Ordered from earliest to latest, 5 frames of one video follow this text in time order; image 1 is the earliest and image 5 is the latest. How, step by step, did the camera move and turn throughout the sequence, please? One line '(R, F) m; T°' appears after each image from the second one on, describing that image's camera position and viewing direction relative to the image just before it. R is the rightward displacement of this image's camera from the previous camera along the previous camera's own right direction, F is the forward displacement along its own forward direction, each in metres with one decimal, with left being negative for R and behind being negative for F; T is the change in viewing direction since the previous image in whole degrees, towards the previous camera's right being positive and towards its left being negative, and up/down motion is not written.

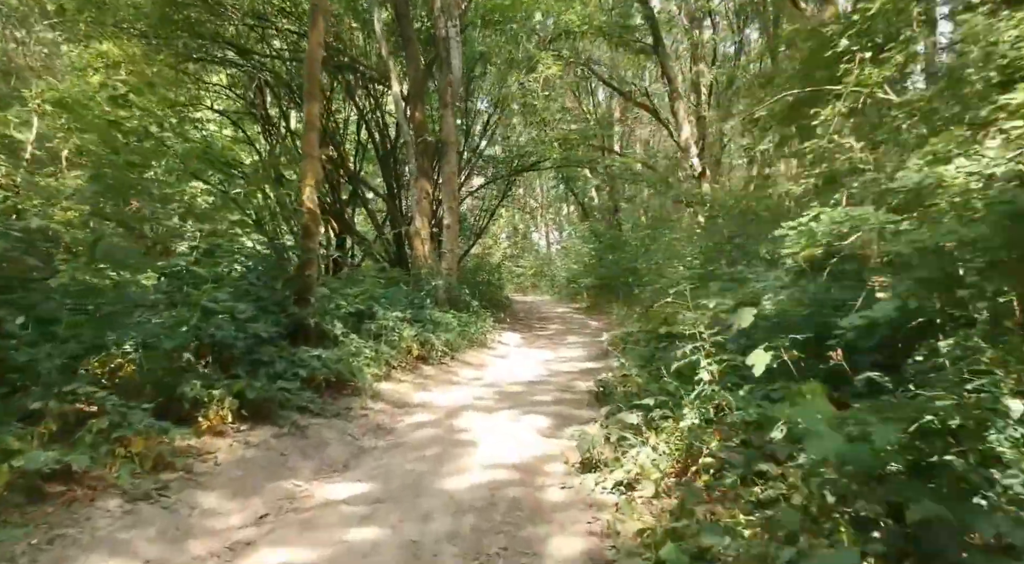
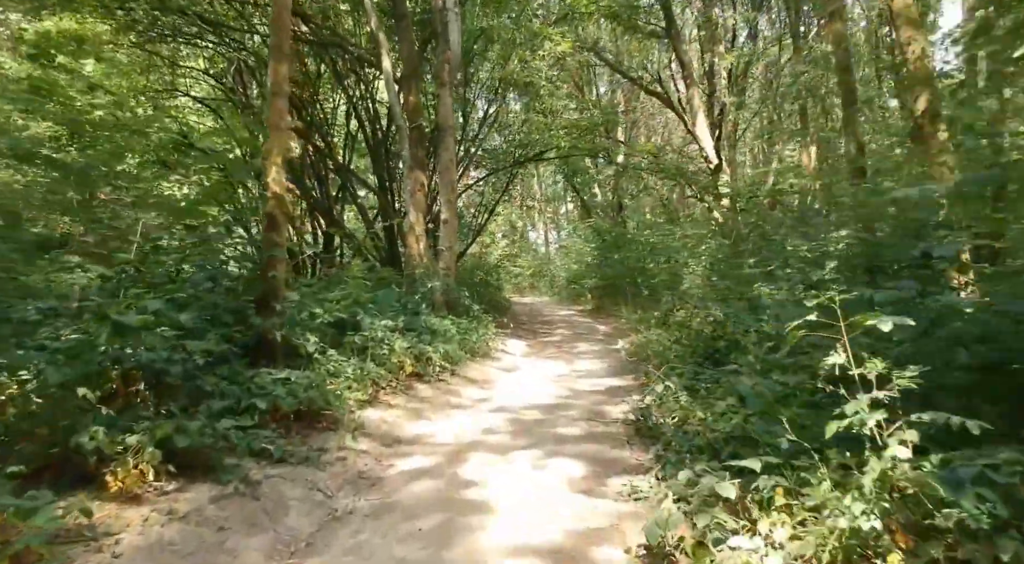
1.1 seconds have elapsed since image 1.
(-0.2, +1.3) m; +1°
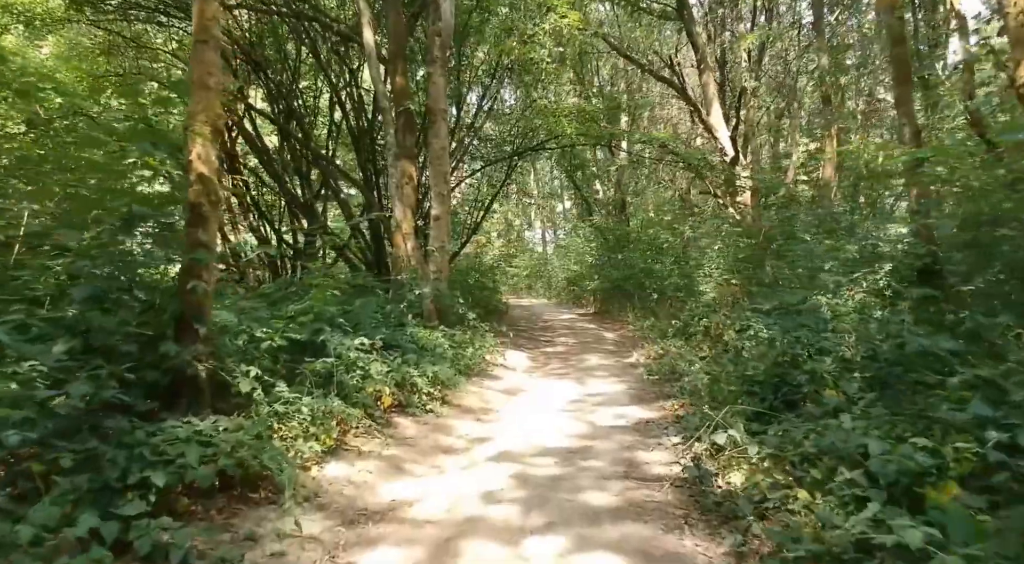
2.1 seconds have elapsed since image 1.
(-0.1, +1.4) m; +1°
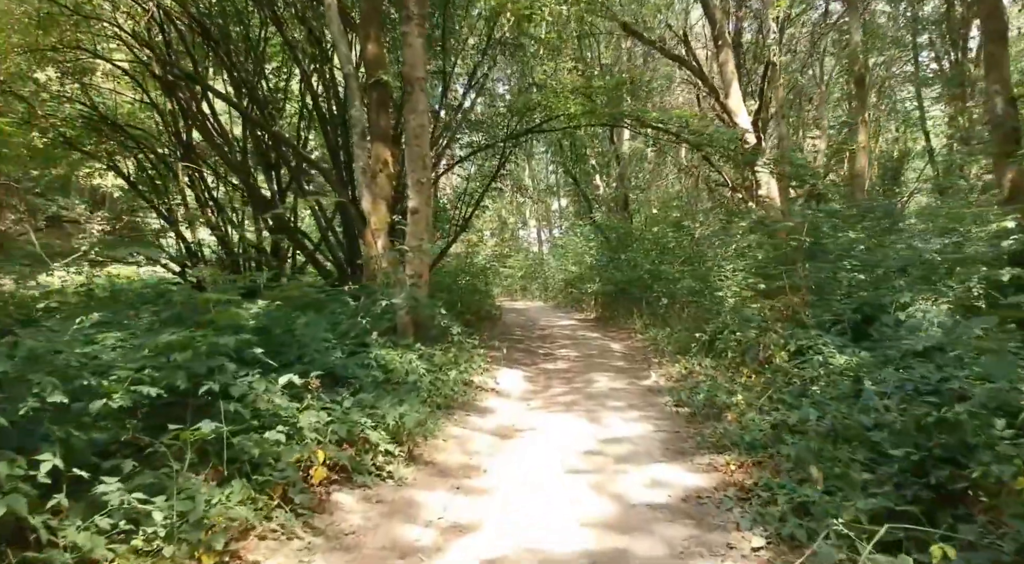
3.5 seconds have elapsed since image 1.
(0.0, +1.8) m; +1°
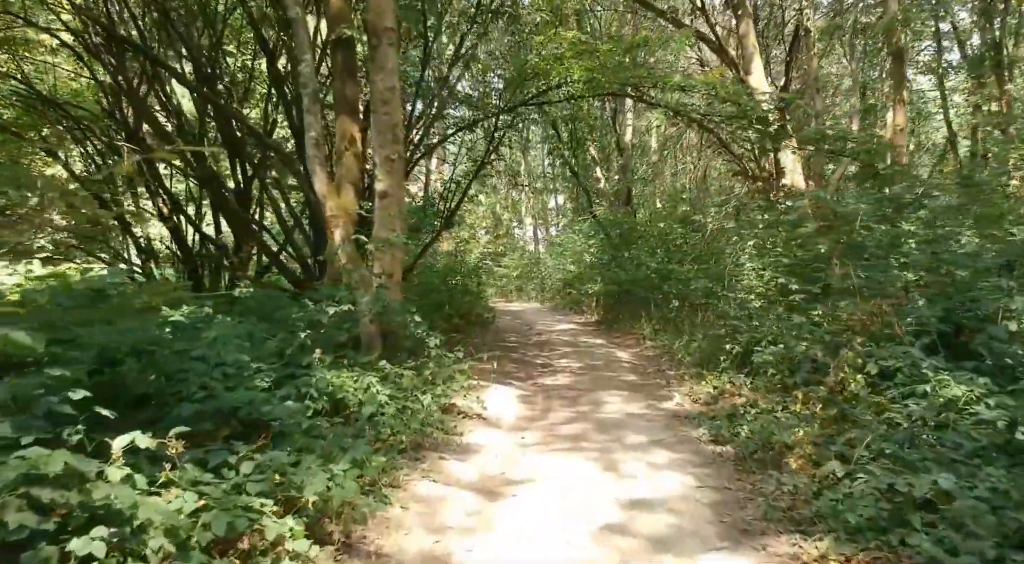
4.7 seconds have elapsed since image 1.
(+0.1, +1.6) m; 0°
